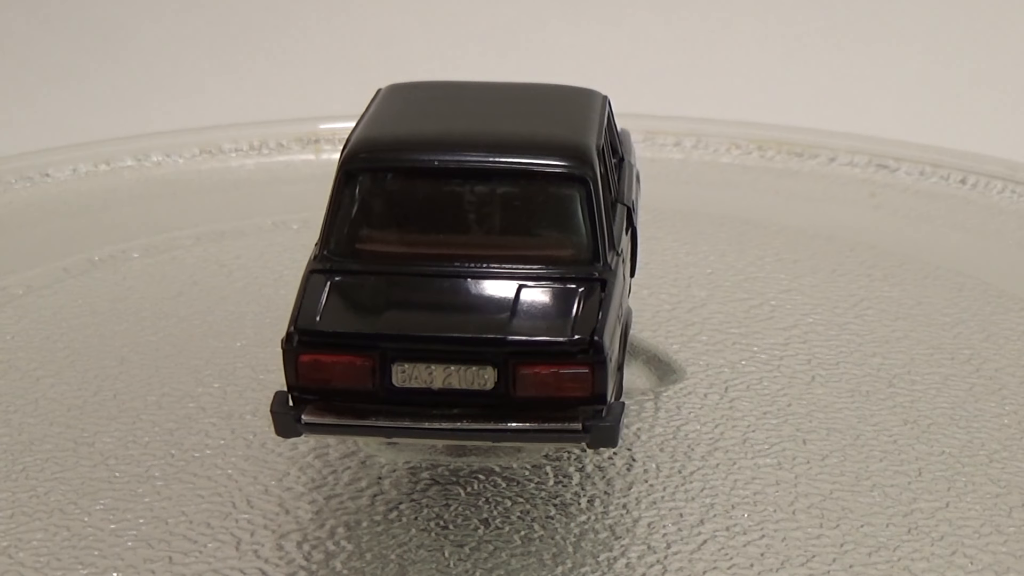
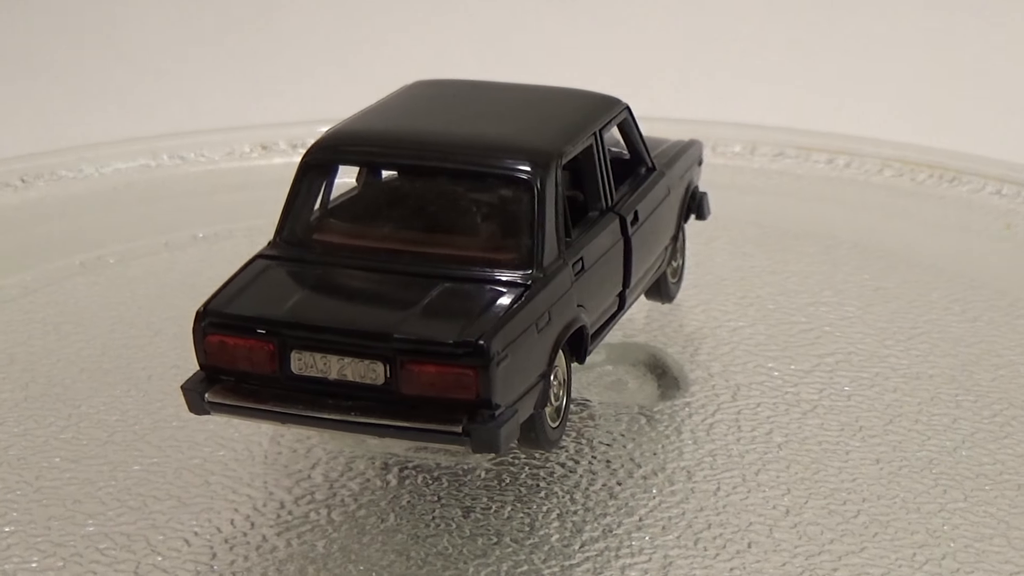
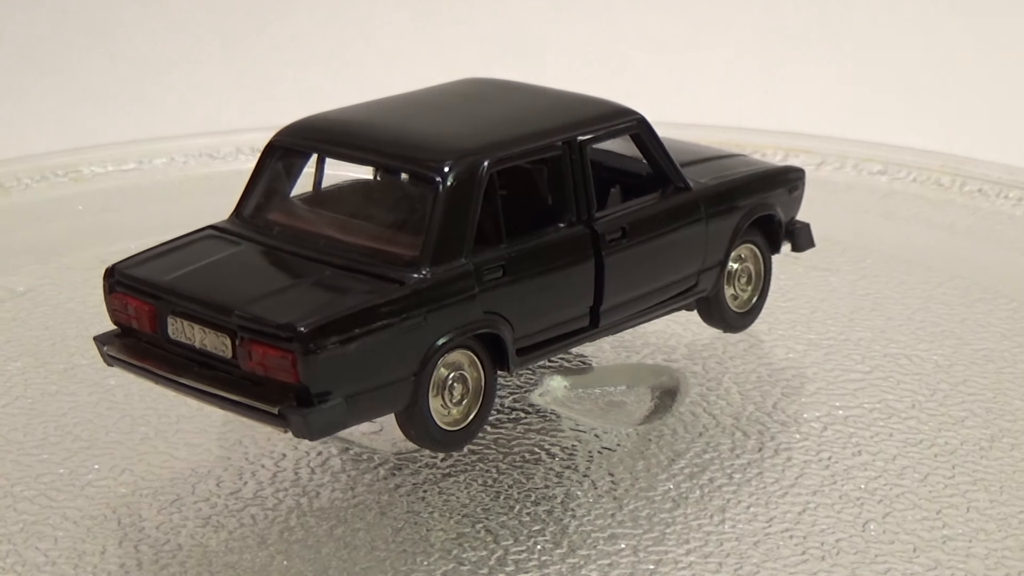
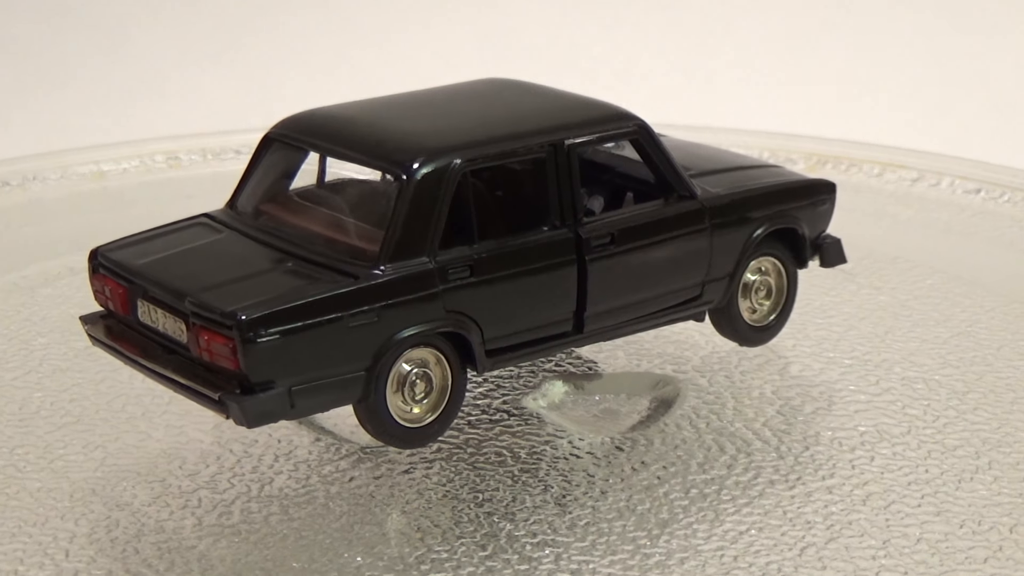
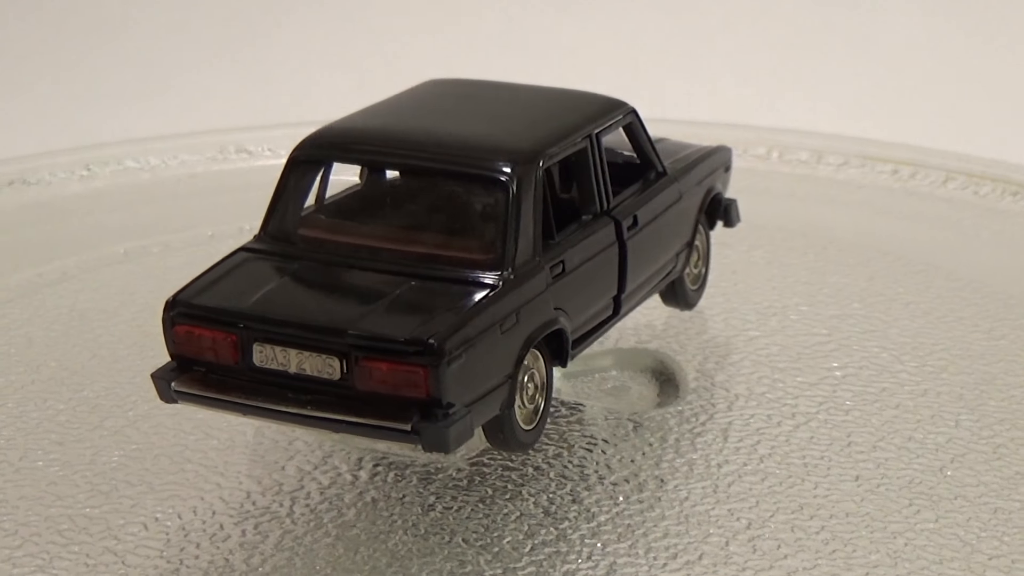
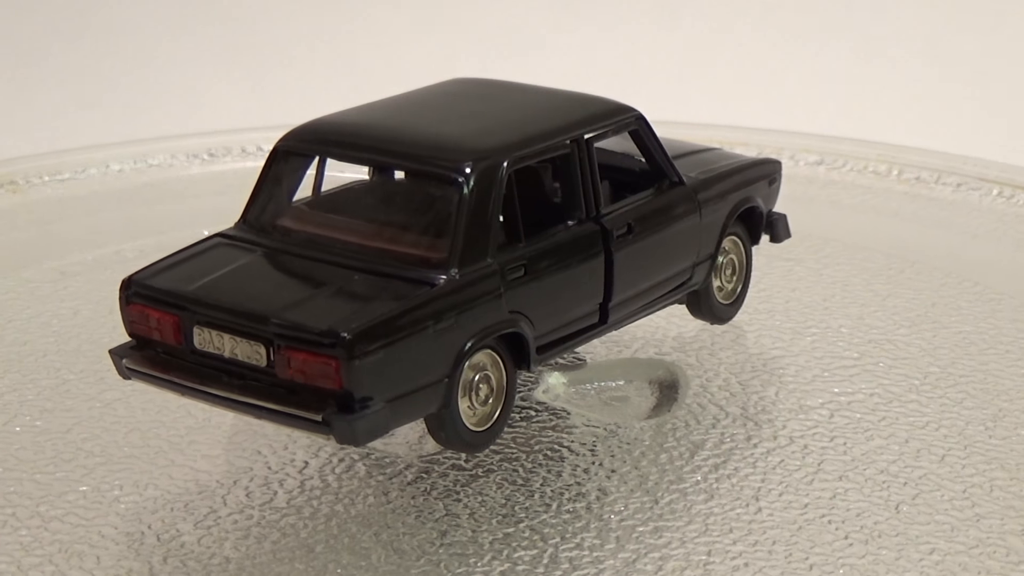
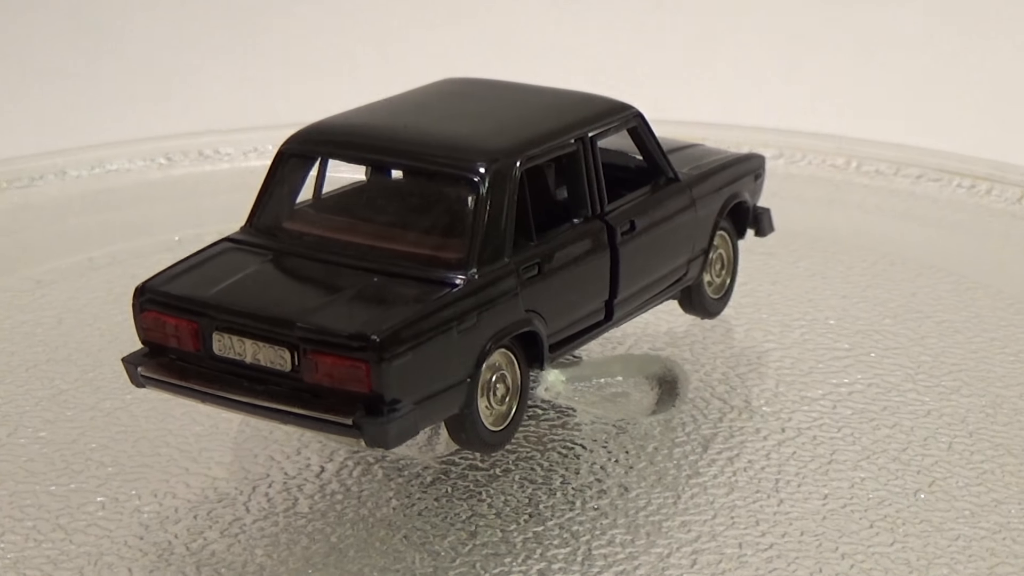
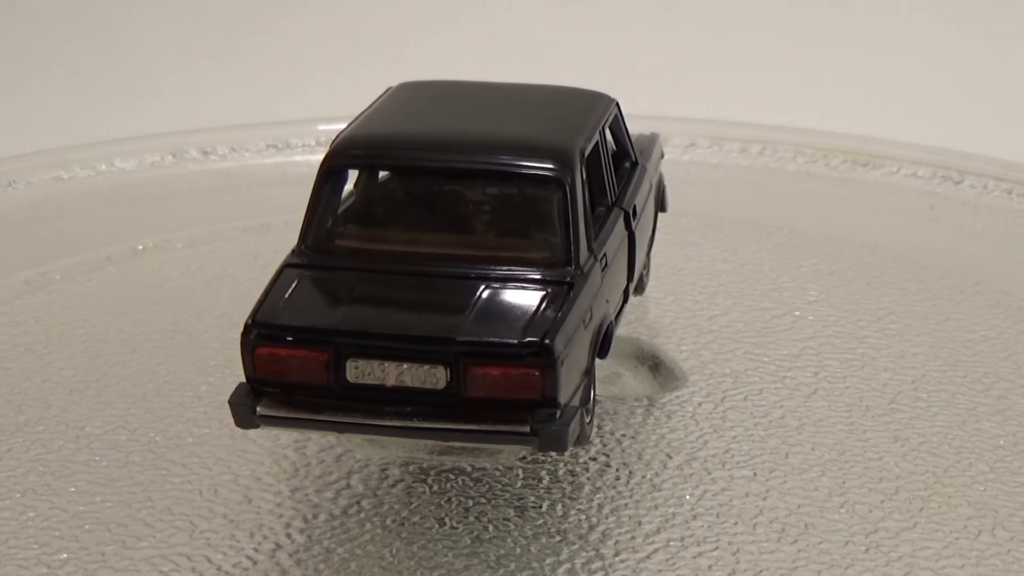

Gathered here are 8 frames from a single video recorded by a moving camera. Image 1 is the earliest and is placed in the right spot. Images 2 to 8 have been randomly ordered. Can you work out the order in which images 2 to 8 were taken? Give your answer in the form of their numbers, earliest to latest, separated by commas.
8, 2, 5, 7, 6, 3, 4
